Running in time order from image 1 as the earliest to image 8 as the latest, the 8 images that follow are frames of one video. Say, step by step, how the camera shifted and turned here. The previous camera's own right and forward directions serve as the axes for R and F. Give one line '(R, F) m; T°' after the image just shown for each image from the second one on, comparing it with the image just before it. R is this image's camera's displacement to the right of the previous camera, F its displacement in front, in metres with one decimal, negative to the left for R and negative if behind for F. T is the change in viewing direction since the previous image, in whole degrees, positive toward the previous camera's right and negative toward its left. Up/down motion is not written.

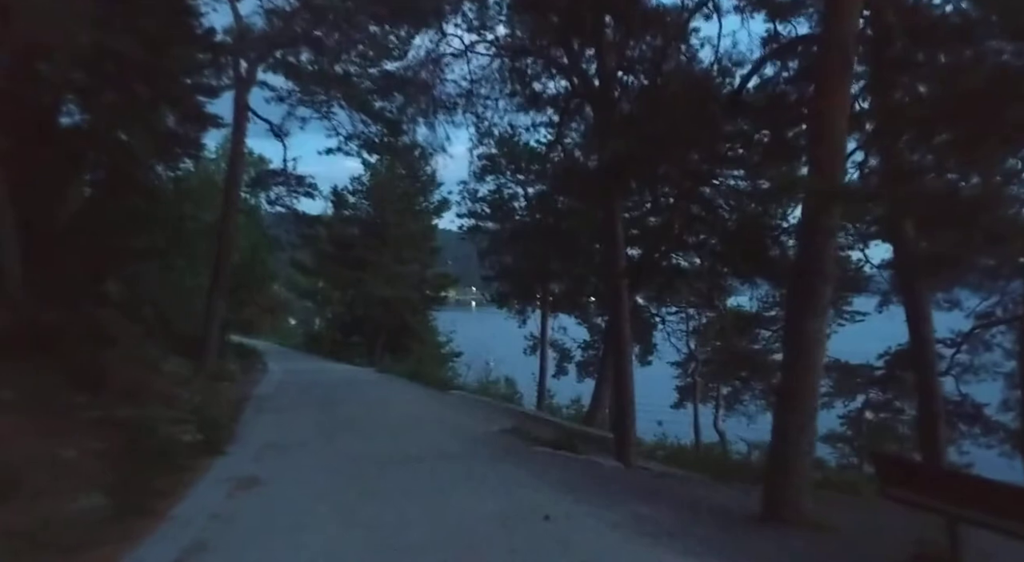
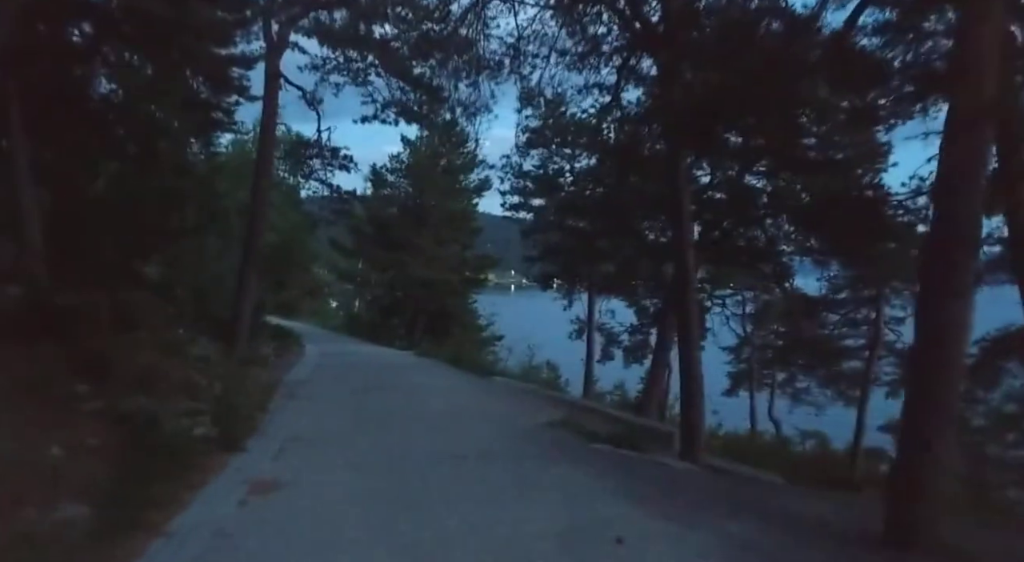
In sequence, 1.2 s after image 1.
(-0.2, +1.1) m; -3°
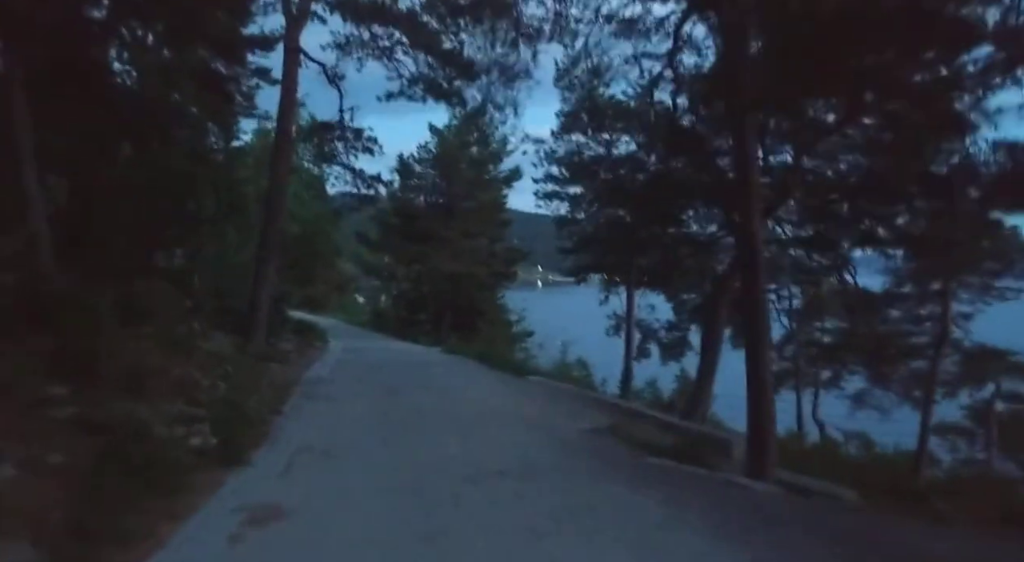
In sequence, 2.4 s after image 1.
(-0.2, +1.1) m; -2°
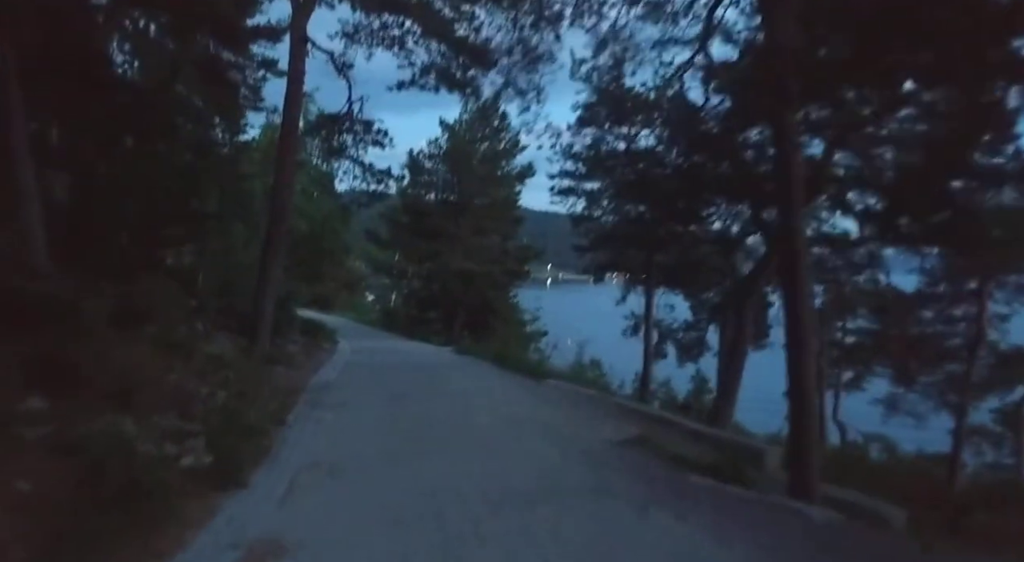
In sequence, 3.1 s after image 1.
(-0.1, +0.6) m; -1°
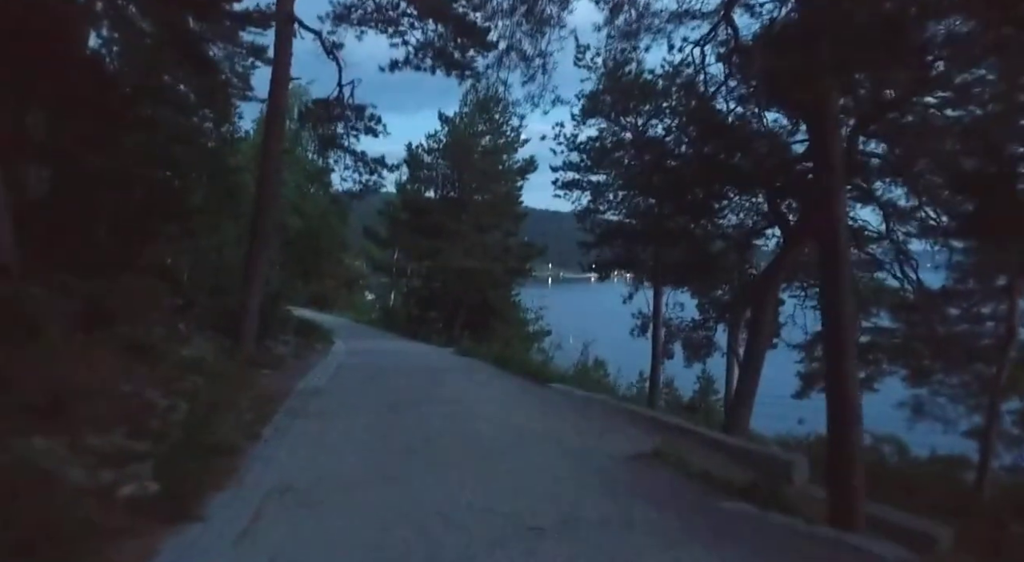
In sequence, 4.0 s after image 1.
(0.0, +0.8) m; 0°
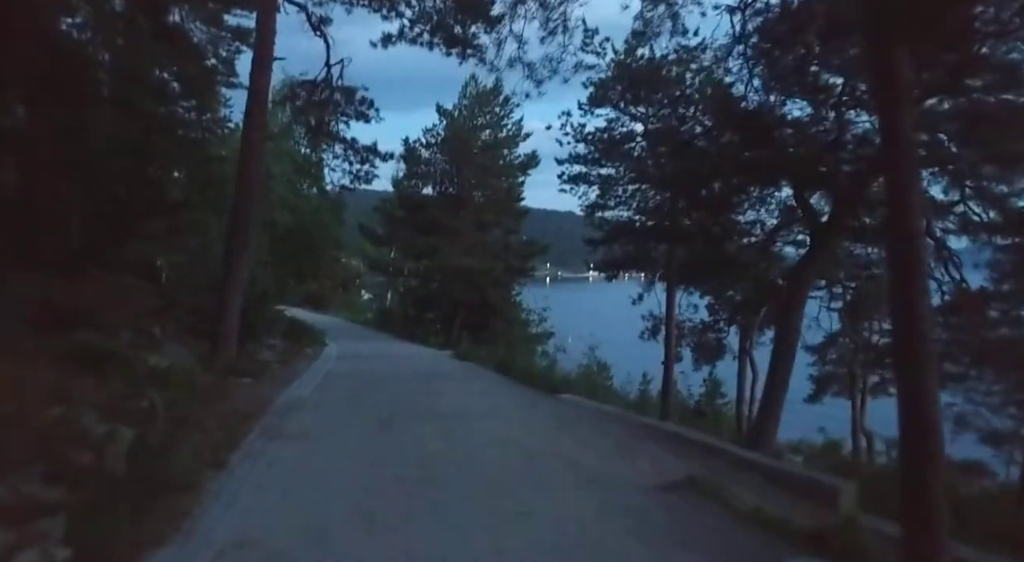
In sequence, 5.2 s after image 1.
(-0.1, +1.0) m; 0°
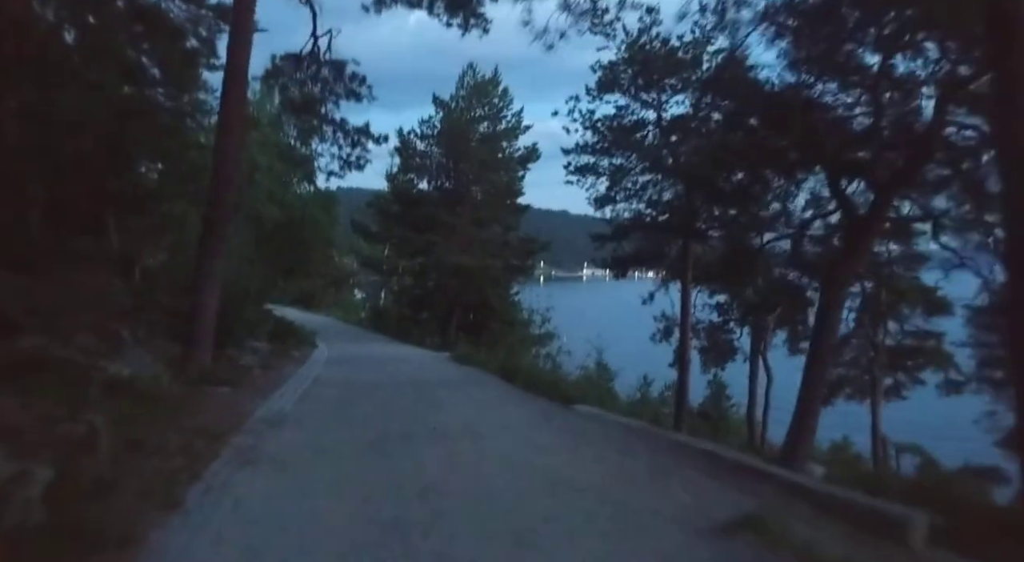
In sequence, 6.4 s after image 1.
(-0.2, +1.1) m; +1°
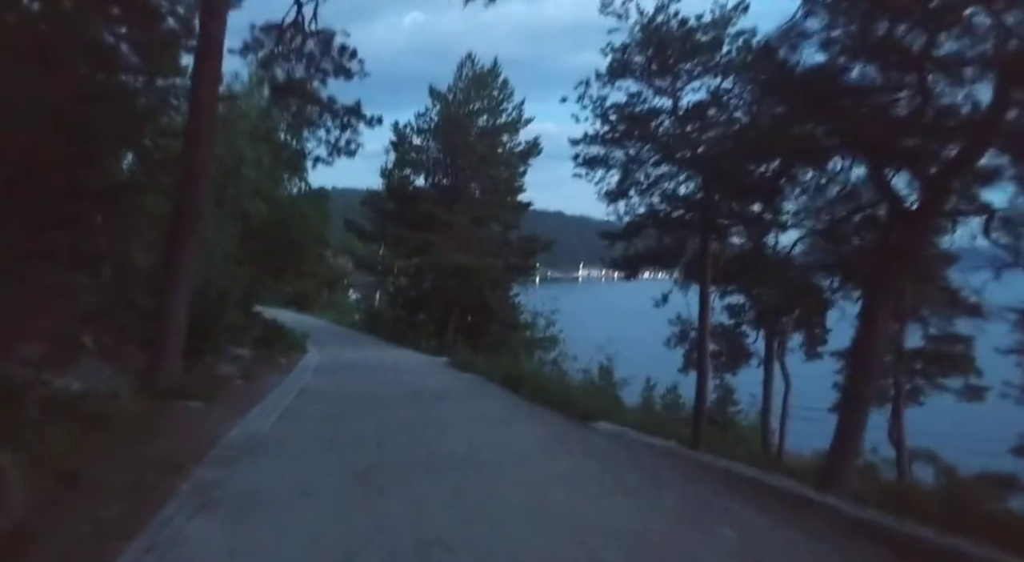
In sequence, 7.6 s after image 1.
(-0.2, +1.1) m; 0°
